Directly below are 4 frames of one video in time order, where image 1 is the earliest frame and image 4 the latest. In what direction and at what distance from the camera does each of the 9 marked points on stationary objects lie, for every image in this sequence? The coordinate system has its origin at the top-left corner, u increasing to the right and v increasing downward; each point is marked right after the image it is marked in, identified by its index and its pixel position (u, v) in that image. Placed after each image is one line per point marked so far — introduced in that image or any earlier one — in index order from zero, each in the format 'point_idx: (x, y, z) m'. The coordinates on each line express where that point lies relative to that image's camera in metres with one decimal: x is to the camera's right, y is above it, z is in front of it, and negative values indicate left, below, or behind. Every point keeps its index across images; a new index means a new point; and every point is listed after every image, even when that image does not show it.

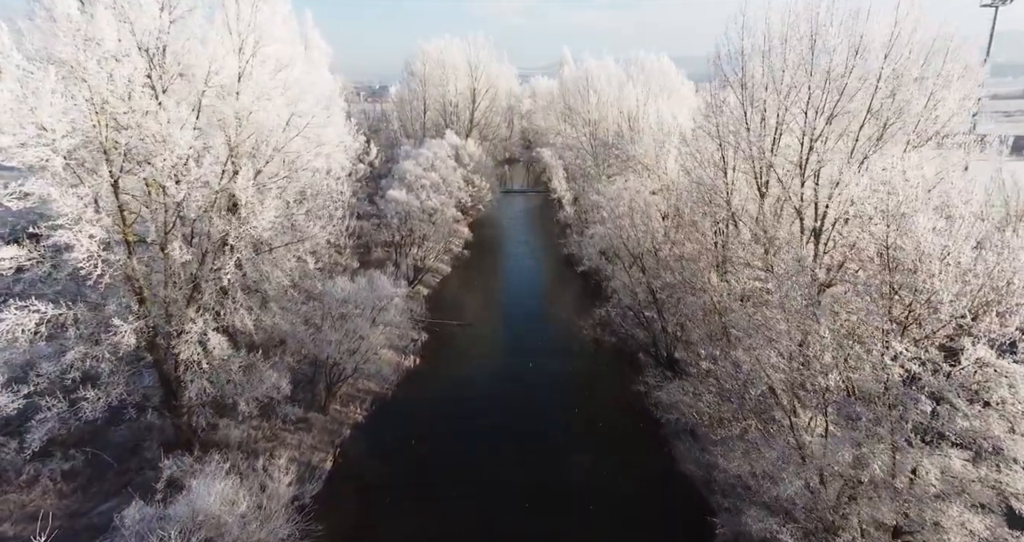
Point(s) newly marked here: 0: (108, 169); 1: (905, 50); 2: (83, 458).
0: (-8.6, +2.2, +14.3) m
1: (+7.8, +4.4, +13.3) m
2: (-10.1, -4.4, +15.8) m
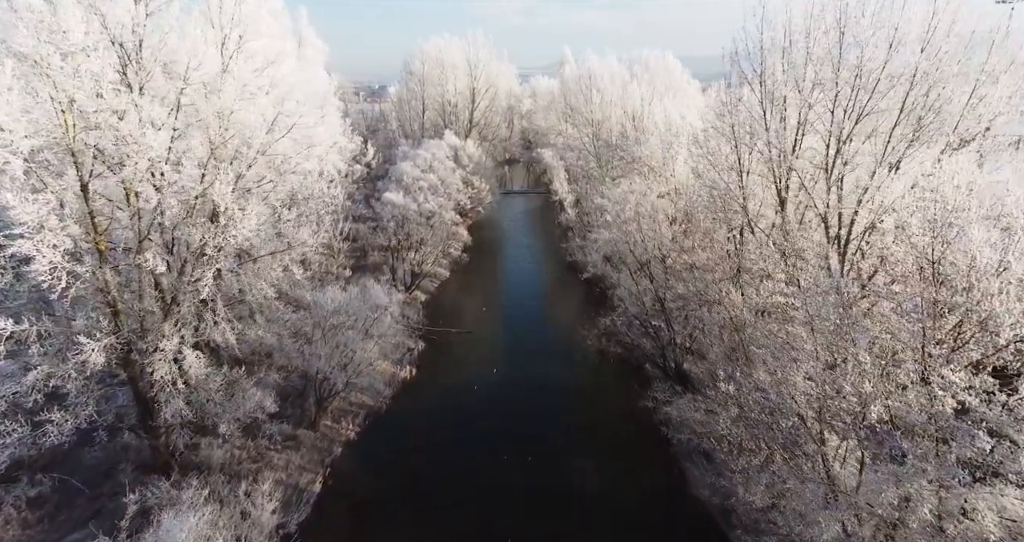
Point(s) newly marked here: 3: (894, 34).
0: (-8.6, +1.9, +13.2) m
1: (+7.8, +4.1, +12.2) m
2: (-10.1, -4.6, +14.7) m
3: (+7.1, +4.4, +12.5) m
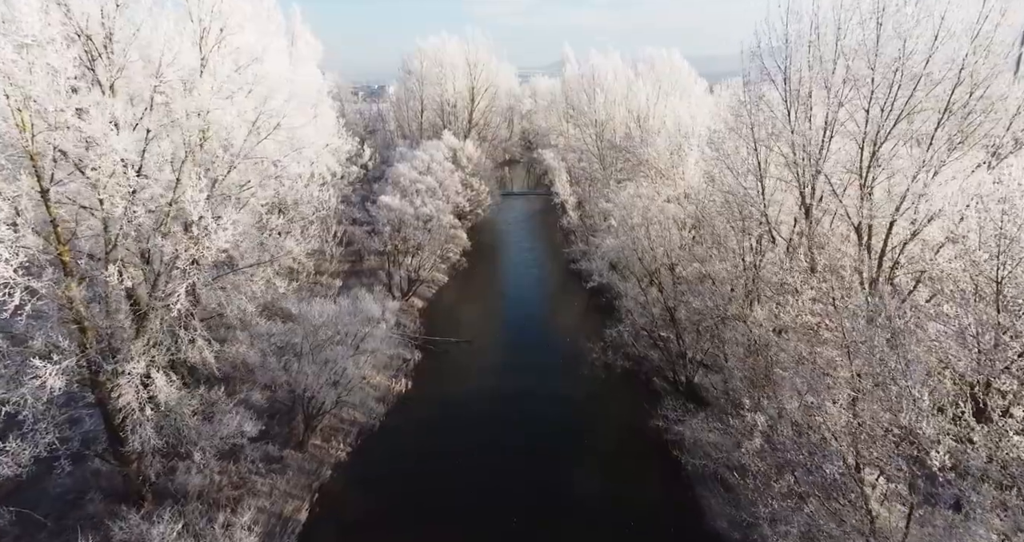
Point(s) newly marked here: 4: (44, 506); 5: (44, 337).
0: (-8.6, +1.7, +12.0) m
1: (+7.9, +3.9, +11.0) m
2: (-10.0, -4.9, +13.5) m
3: (+7.2, +4.2, +11.3) m
4: (-9.8, -4.9, +14.0) m
5: (-8.7, -1.2, +12.4) m
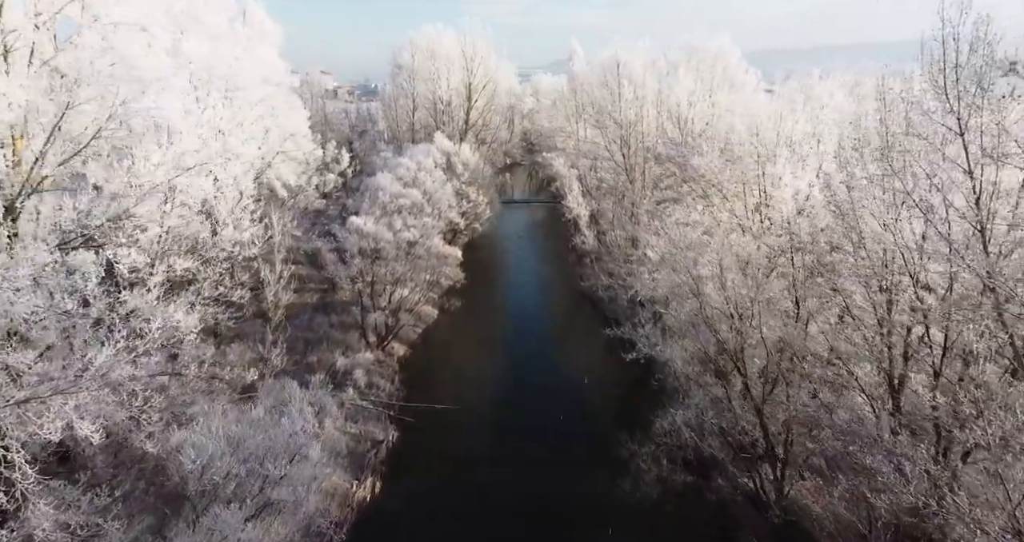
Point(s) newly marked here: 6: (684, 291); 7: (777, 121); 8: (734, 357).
0: (-8.3, +0.2, +5.3) m
1: (+8.1, +2.4, +4.3) m
2: (-9.8, -6.4, +6.7) m
3: (+7.4, +2.7, +4.6) m
4: (-9.6, -6.4, +7.3) m
5: (-8.5, -2.7, +5.7) m
6: (+3.9, -0.4, +15.3) m
7: (+7.7, +4.4, +19.6) m
8: (+4.5, -1.7, +13.9) m
